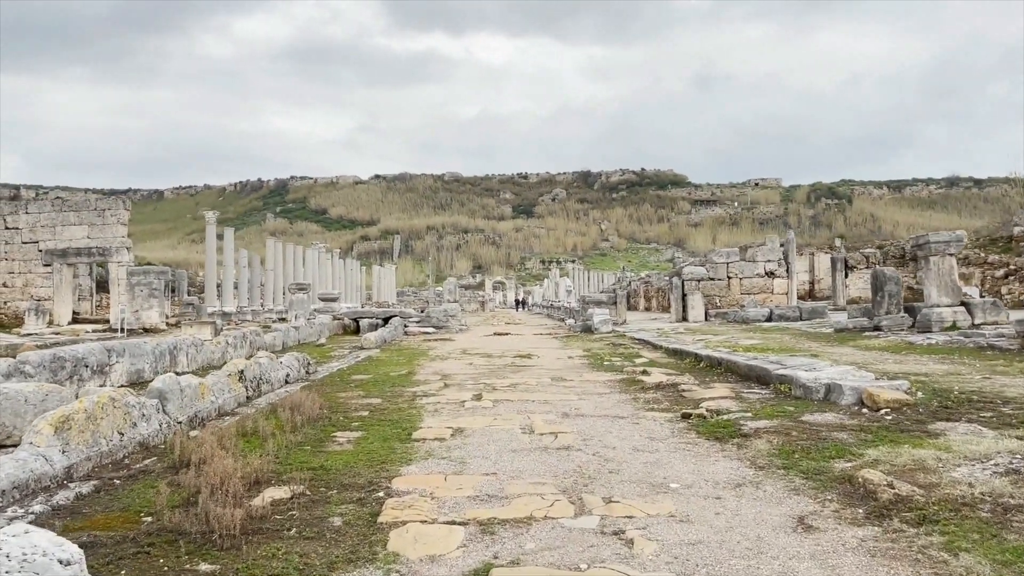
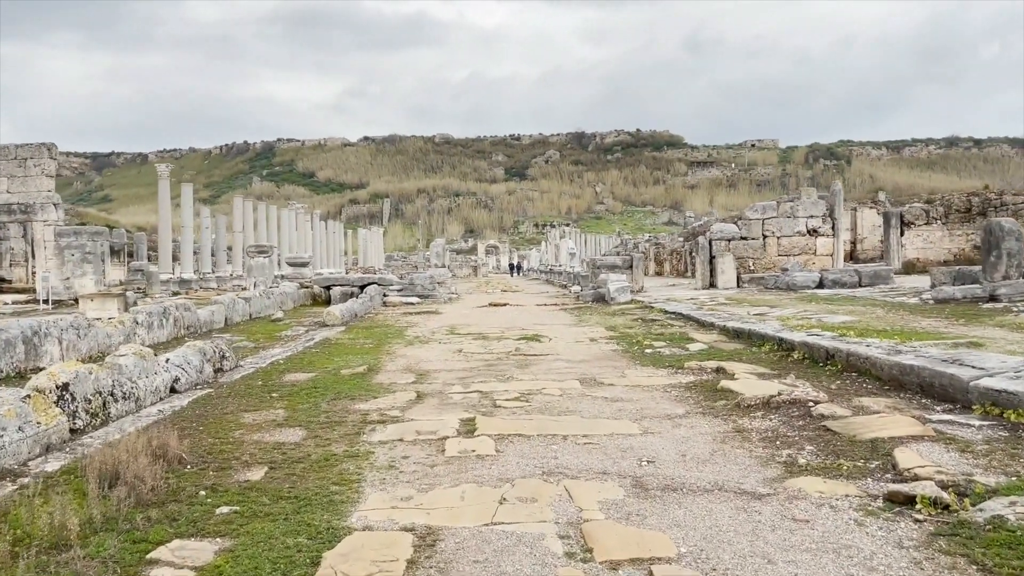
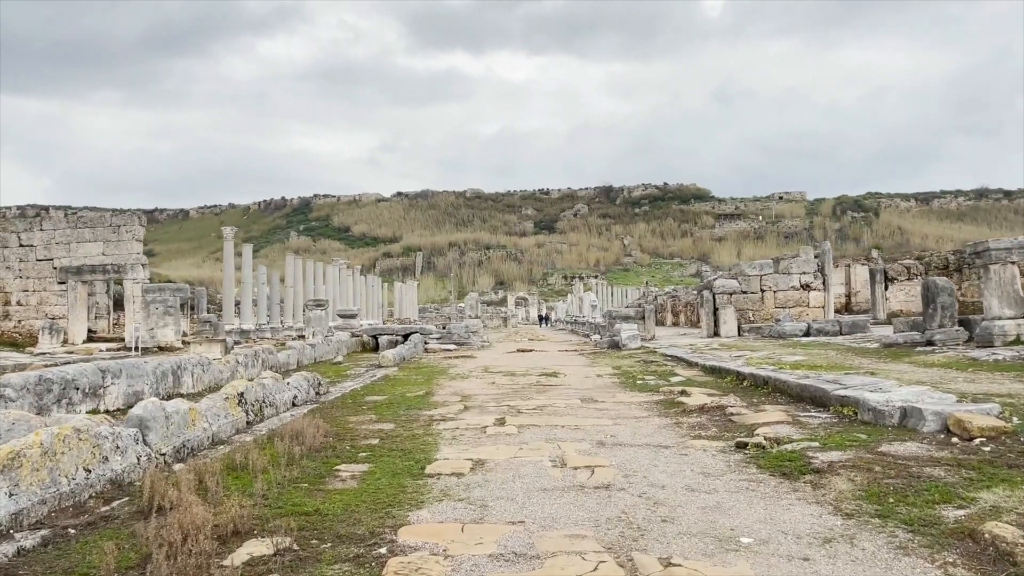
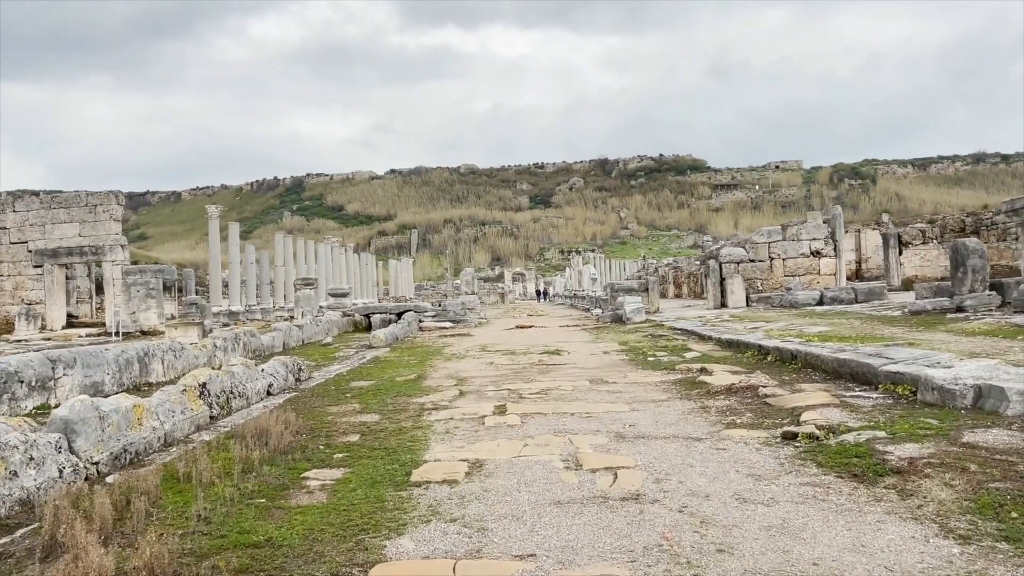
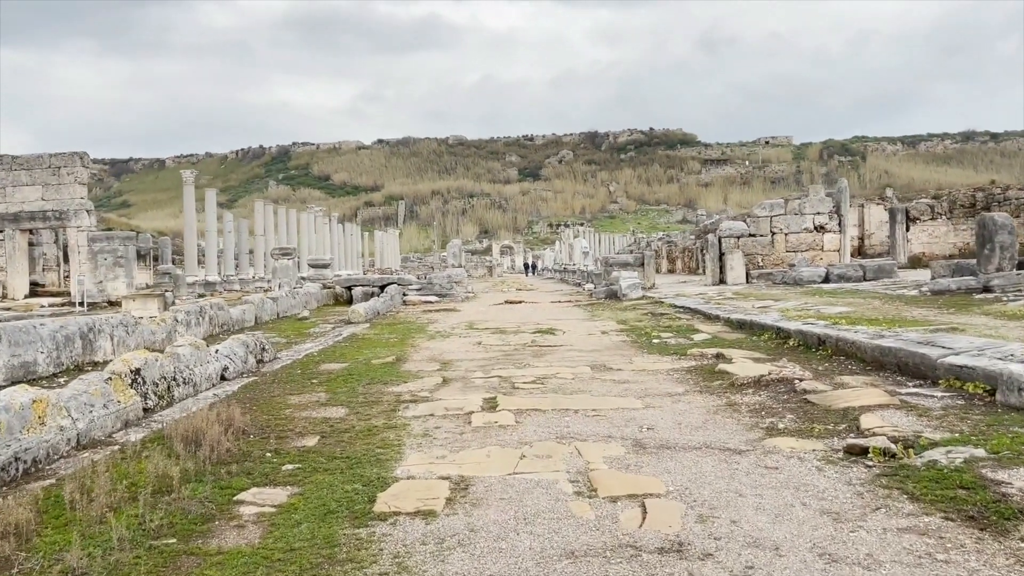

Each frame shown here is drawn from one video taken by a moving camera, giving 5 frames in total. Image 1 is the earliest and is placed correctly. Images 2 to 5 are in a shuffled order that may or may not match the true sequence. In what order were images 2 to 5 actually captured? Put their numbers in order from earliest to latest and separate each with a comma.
3, 4, 5, 2
